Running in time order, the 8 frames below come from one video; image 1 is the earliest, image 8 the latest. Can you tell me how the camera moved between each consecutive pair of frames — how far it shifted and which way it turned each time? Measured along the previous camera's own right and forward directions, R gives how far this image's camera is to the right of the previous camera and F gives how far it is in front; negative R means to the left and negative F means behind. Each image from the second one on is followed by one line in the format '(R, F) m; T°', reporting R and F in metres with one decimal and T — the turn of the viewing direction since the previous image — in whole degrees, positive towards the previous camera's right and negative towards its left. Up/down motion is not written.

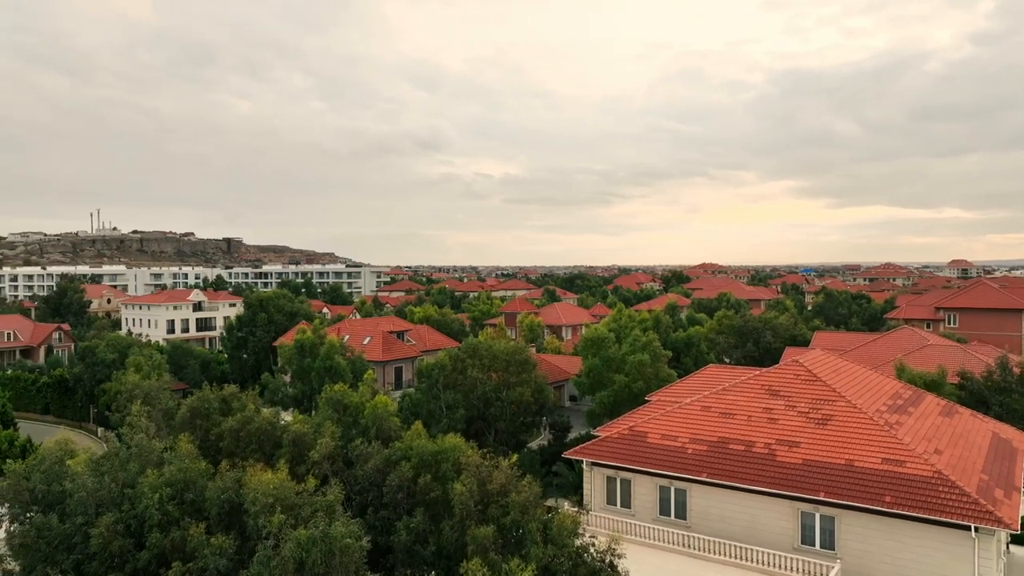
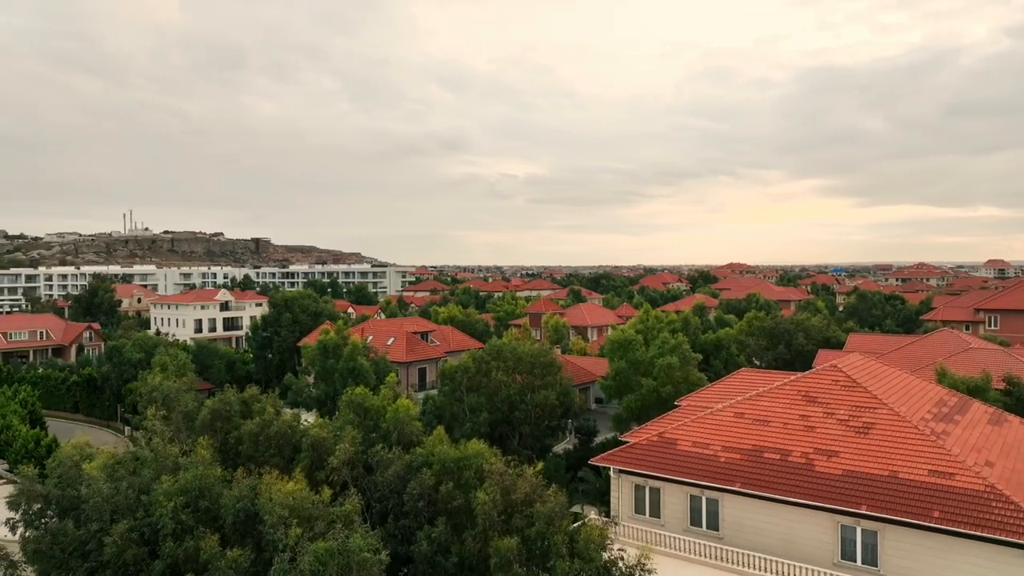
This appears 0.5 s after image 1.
(0.0, +0.6) m; -2°
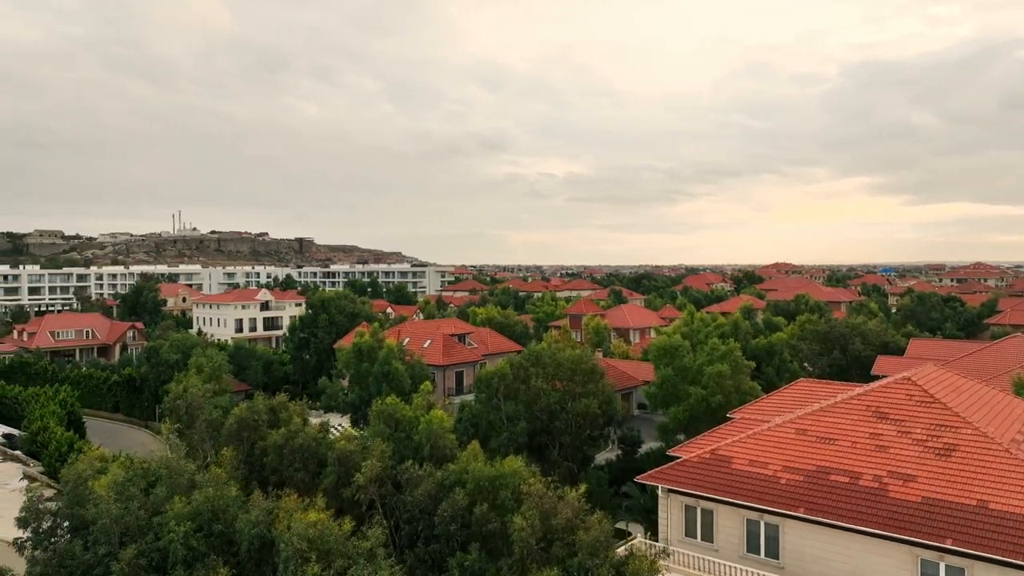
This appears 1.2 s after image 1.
(0.0, +1.3) m; -3°
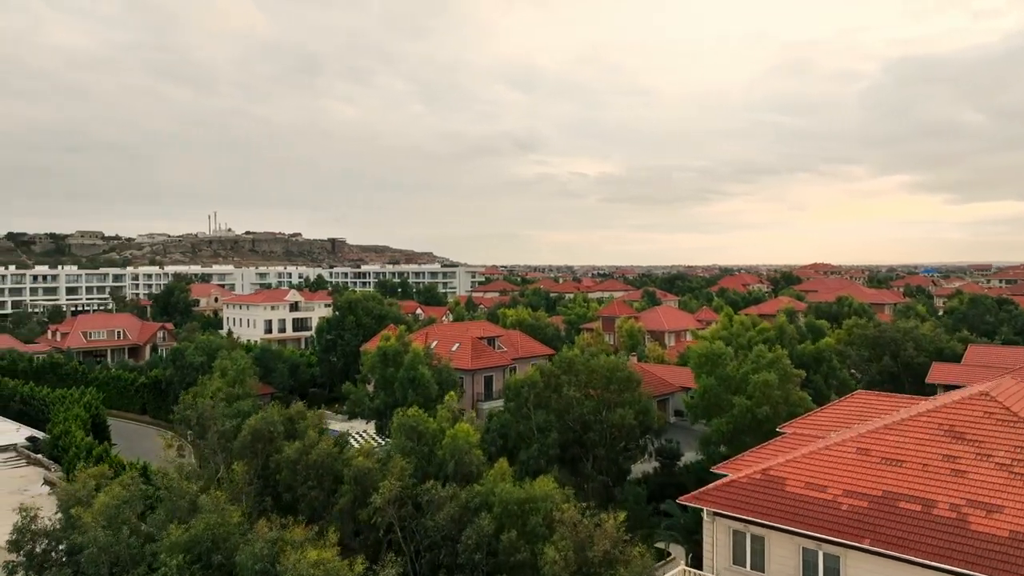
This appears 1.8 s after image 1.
(0.0, +1.4) m; -3°
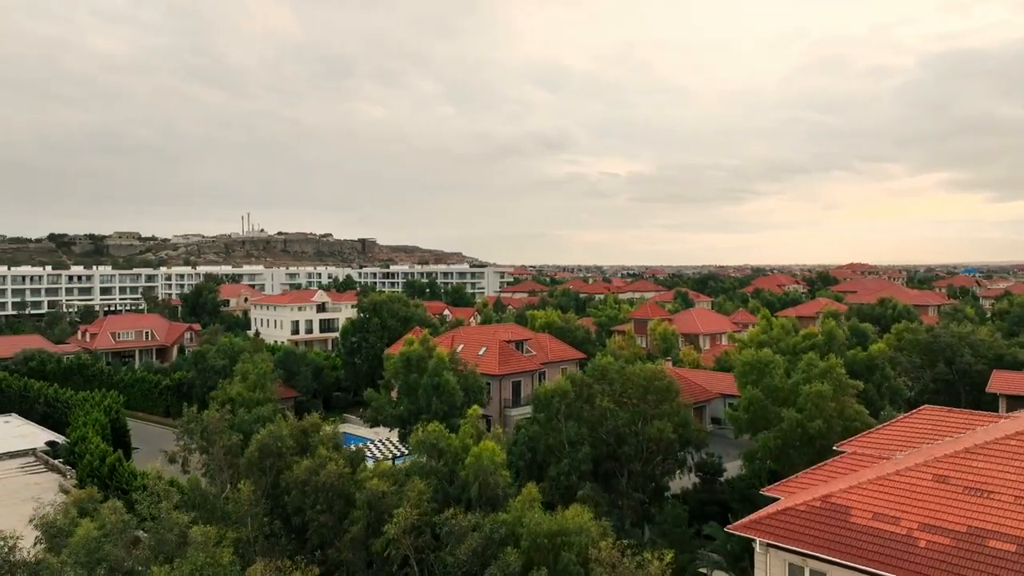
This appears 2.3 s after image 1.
(0.0, +1.5) m; -2°
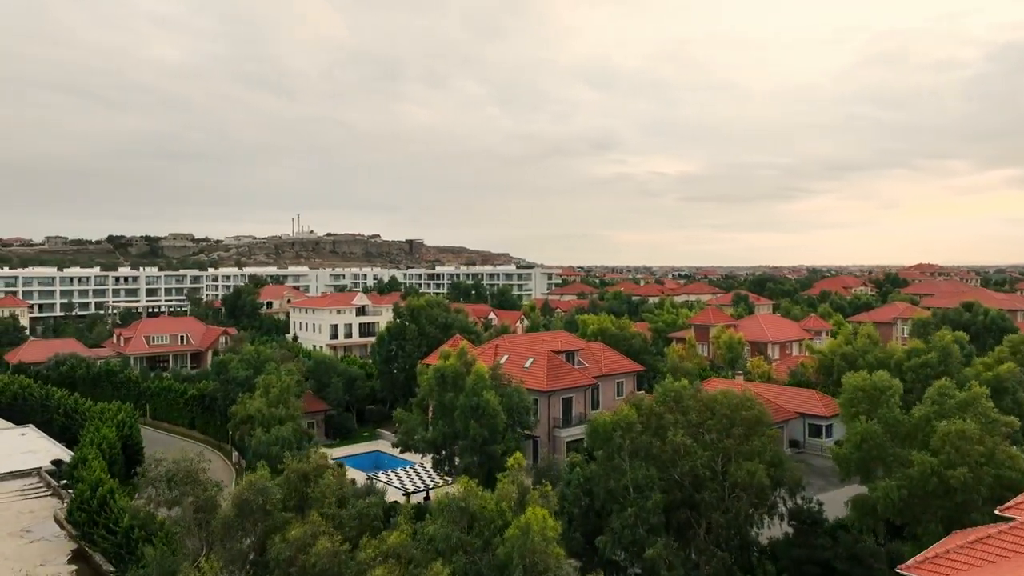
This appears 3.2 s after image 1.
(-0.1, +4.0) m; -4°
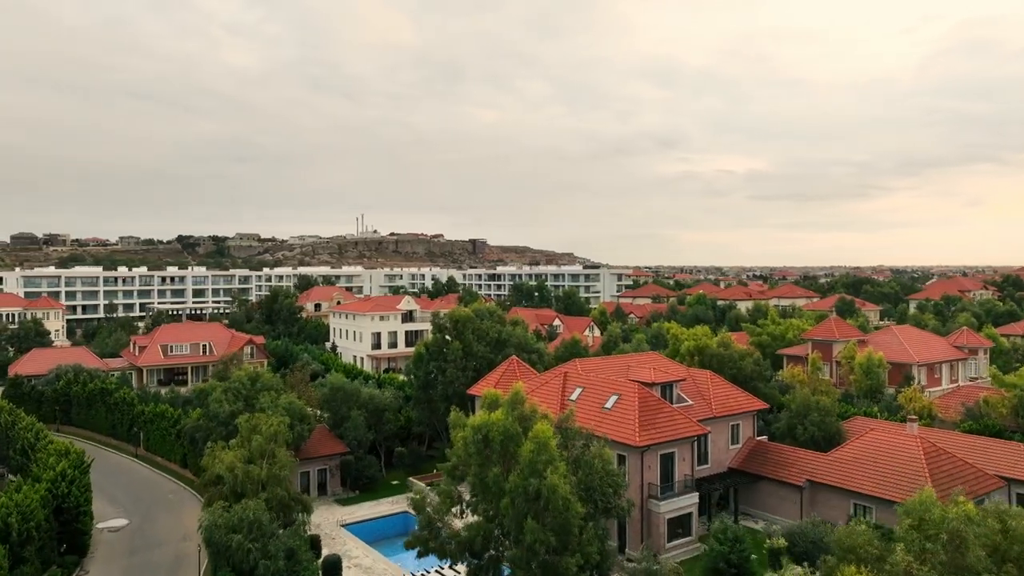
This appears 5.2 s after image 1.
(-0.4, +9.4) m; -5°
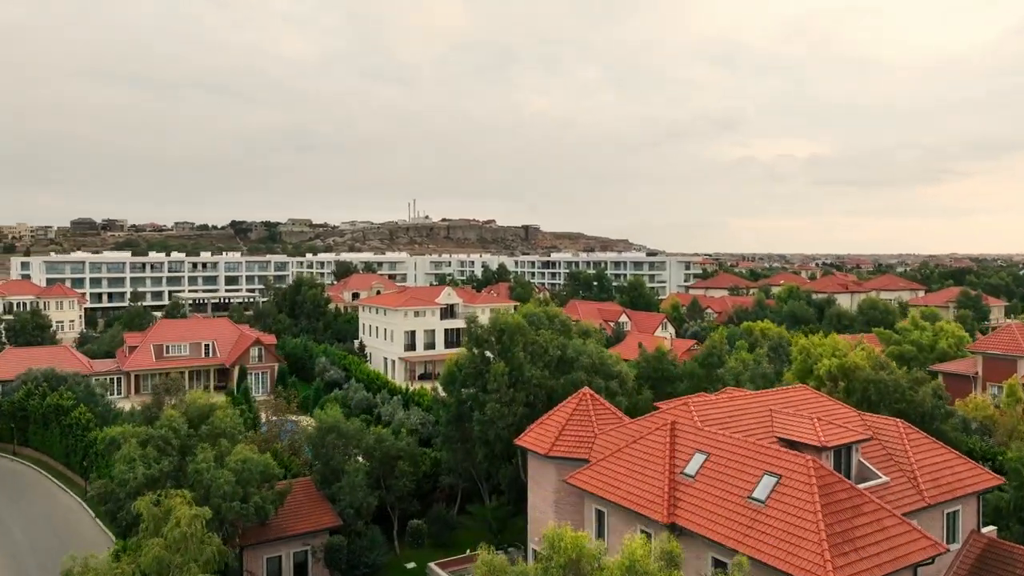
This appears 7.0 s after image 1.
(-0.5, +9.8) m; -4°
